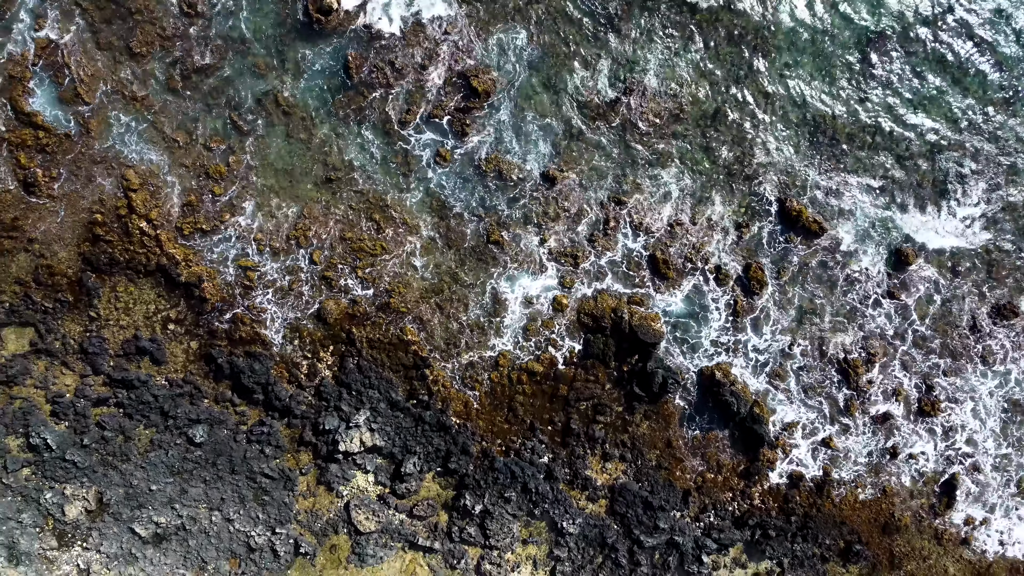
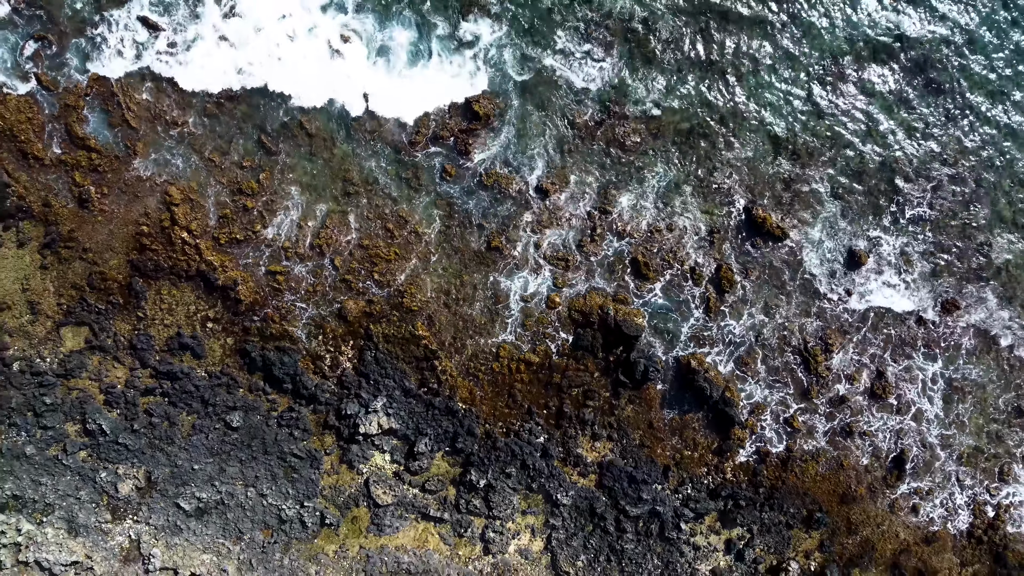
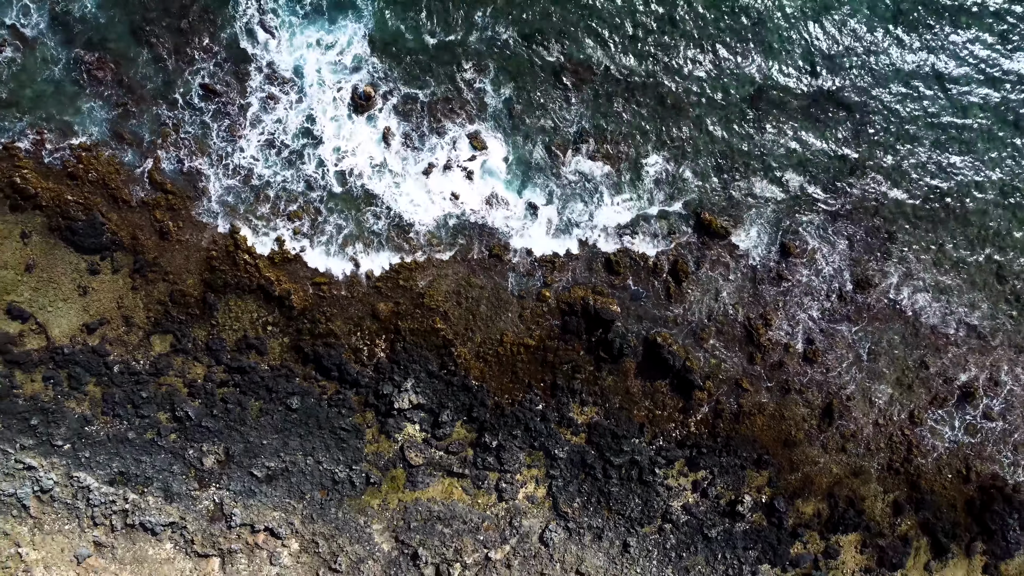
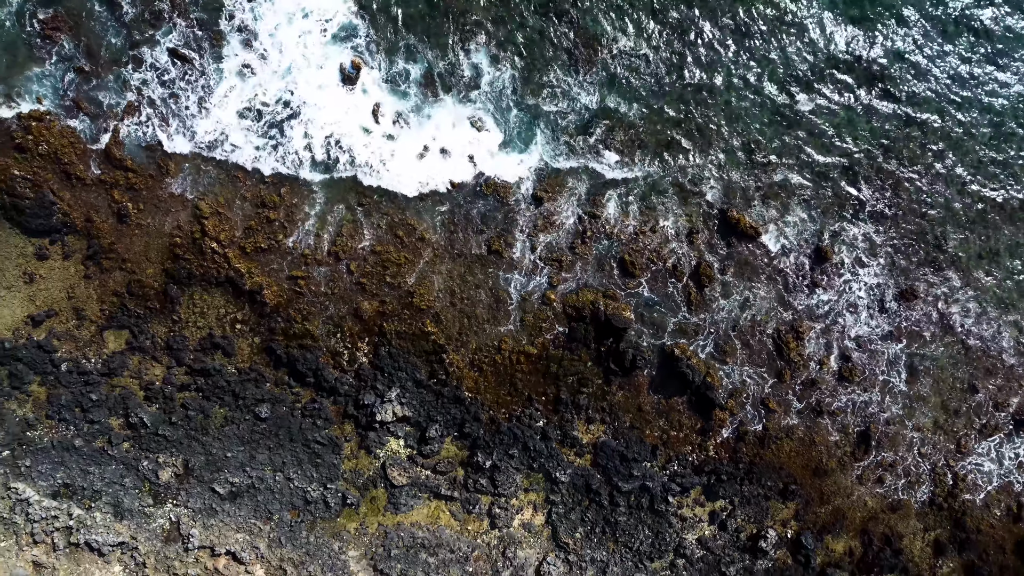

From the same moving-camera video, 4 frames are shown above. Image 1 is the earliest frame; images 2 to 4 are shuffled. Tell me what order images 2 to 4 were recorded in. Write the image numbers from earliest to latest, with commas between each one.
2, 4, 3
